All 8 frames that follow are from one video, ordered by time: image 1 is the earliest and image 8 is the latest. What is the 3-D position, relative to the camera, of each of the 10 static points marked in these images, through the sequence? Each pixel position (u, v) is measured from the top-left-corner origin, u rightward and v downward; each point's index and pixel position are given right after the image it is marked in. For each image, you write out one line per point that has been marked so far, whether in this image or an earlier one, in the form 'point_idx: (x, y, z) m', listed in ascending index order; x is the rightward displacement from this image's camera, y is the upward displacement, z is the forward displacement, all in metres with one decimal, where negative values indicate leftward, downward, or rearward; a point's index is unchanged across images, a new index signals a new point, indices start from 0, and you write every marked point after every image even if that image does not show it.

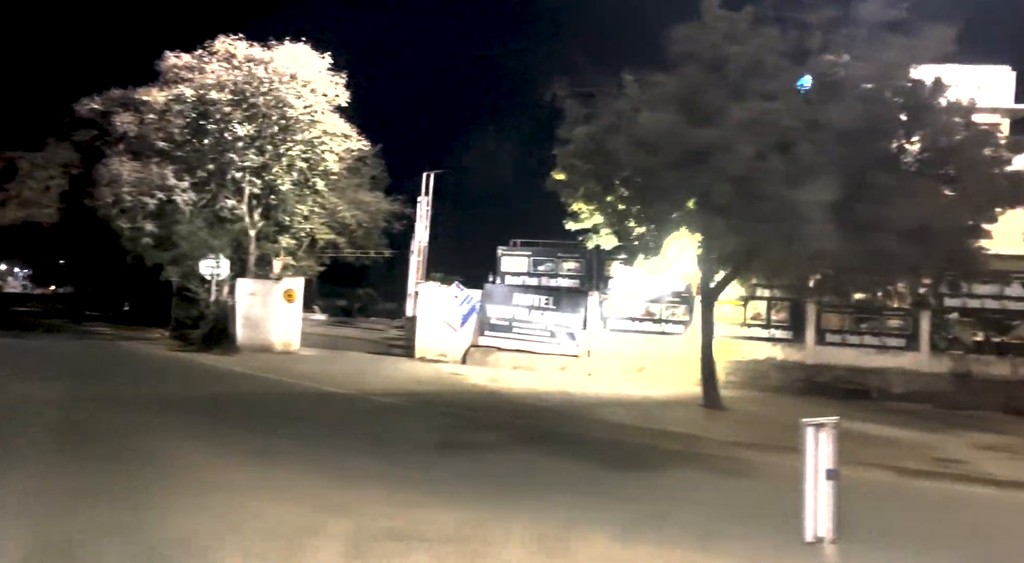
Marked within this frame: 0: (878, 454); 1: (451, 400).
0: (+5.5, -2.6, +12.7) m
1: (-1.1, -2.2, +15.4) m
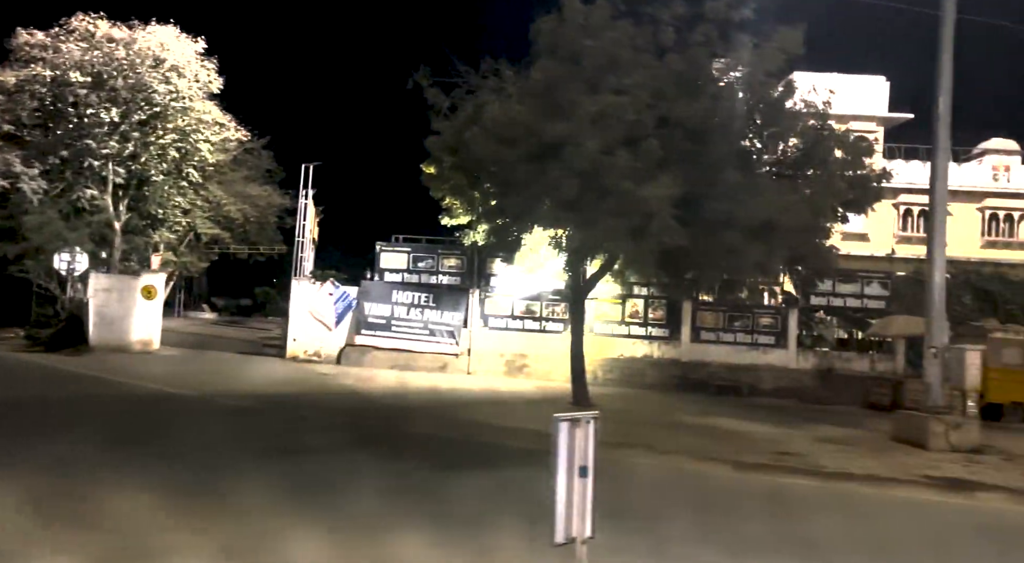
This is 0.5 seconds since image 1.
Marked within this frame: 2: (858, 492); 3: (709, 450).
0: (+3.3, -2.6, +12.9) m
1: (-3.7, -2.2, +14.9) m
2: (+4.2, -2.6, +10.3) m
3: (+2.9, -2.5, +12.3) m
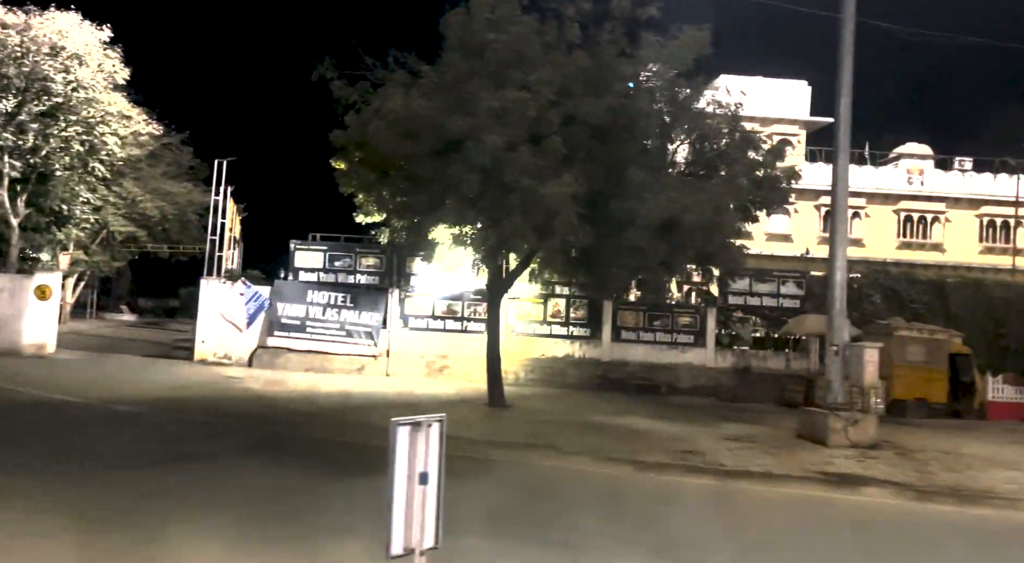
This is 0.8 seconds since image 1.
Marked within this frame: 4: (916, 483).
0: (+1.8, -2.5, +12.9) m
1: (-5.3, -2.2, +14.4) m
2: (+3.0, -2.5, +10.4) m
3: (+1.5, -2.5, +12.3) m
4: (+5.4, -2.7, +11.3) m
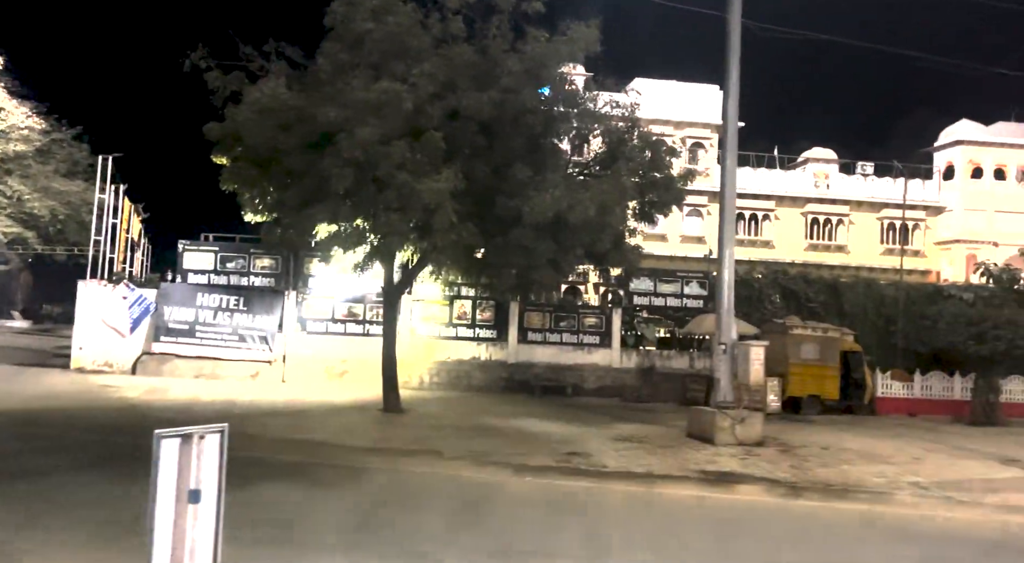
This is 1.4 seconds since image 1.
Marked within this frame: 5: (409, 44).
0: (0.0, -2.5, +12.6) m
1: (-7.1, -2.2, +13.5) m
2: (+1.4, -2.5, +10.2) m
3: (-0.2, -2.5, +12.0) m
4: (+3.7, -2.7, +11.4) m
5: (-1.5, +3.5, +12.3) m
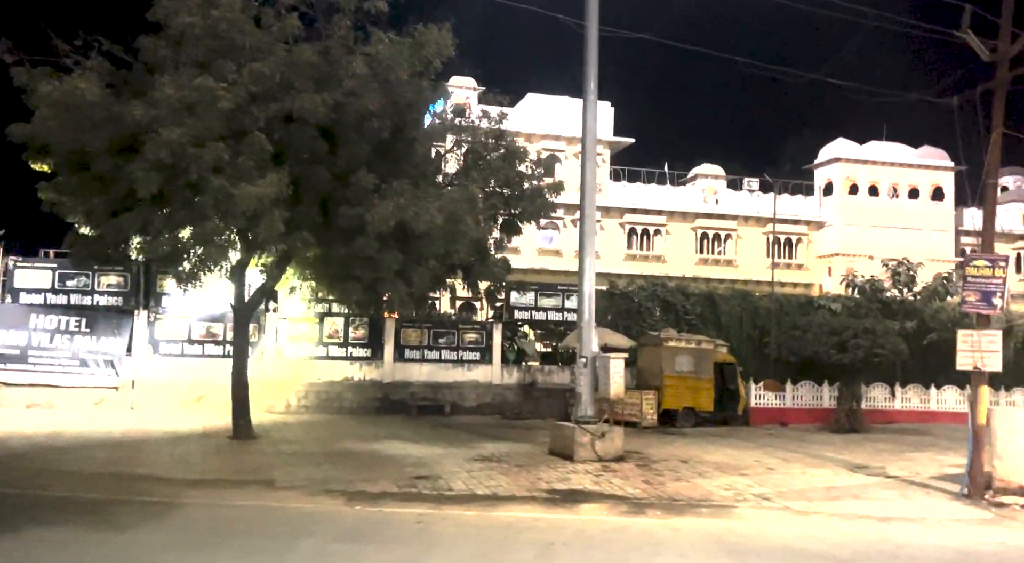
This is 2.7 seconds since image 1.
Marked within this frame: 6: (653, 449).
0: (-2.2, -2.7, +11.9) m
1: (-9.4, -2.5, +11.9) m
2: (-0.6, -2.7, +9.6) m
3: (-2.4, -2.6, +11.2) m
4: (+1.6, -2.8, +11.0) m
5: (-3.8, +3.3, +11.5) m
6: (+2.5, -3.0, +15.2) m
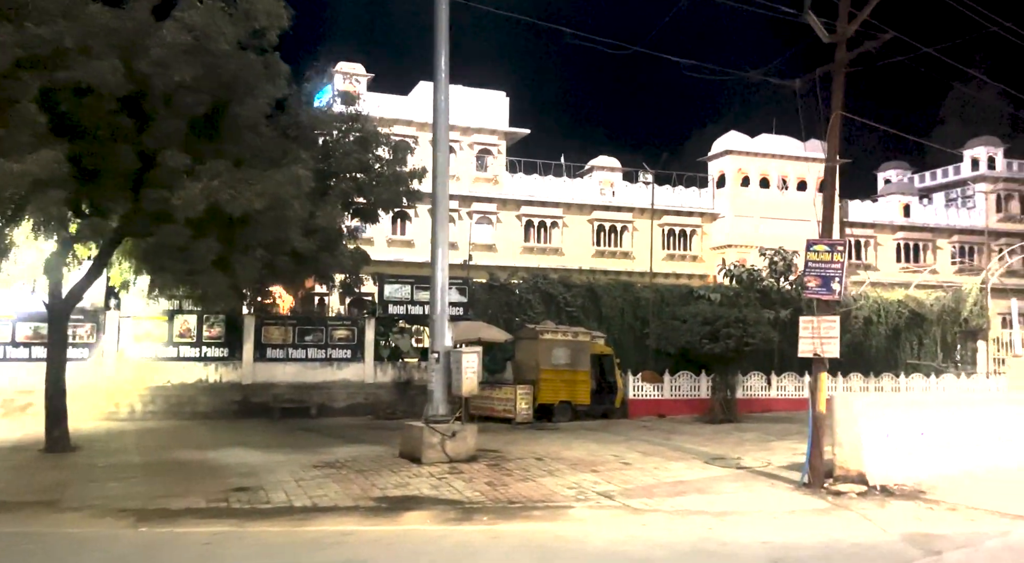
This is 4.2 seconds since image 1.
0: (-4.4, -2.7, +10.8) m
1: (-11.6, -2.5, +10.1) m
2: (-2.6, -2.6, +8.7) m
3: (-4.5, -2.6, +10.1) m
4: (-0.5, -2.7, +10.3) m
5: (-6.0, +3.3, +10.2) m
6: (0.0, -2.9, +14.6) m
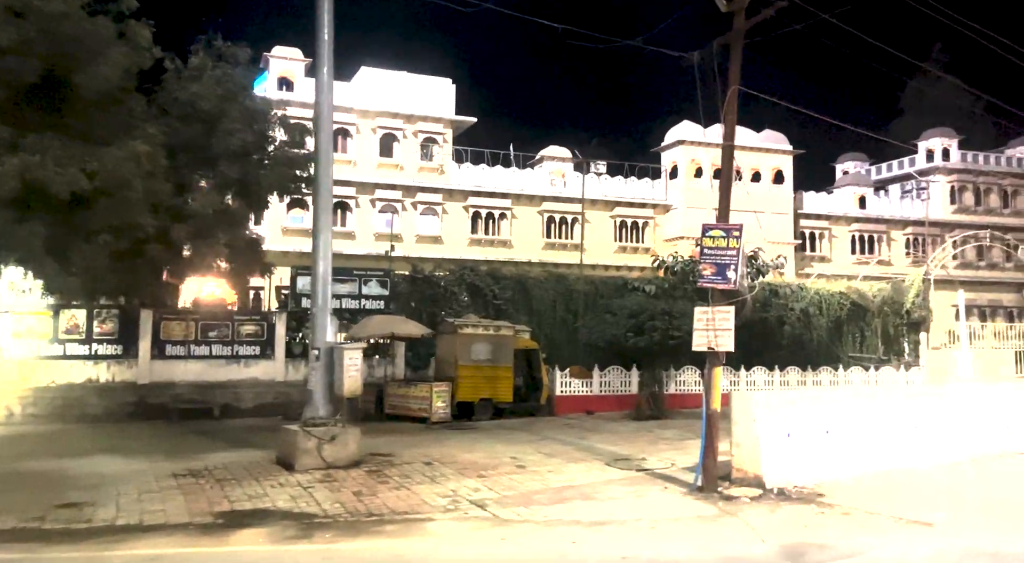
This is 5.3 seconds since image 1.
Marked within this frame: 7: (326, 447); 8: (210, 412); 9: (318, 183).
0: (-6.0, -2.6, +9.6) m
1: (-13.1, -2.4, +8.7) m
2: (-4.1, -2.5, +7.6) m
3: (-6.1, -2.5, +9.0) m
4: (-2.1, -2.6, +9.3) m
5: (-7.6, +3.4, +9.0) m
6: (-1.8, -2.7, +13.6) m
7: (-2.7, -2.4, +12.0) m
8: (-7.2, -3.1, +20.4) m
9: (-3.0, +1.5, +13.1) m
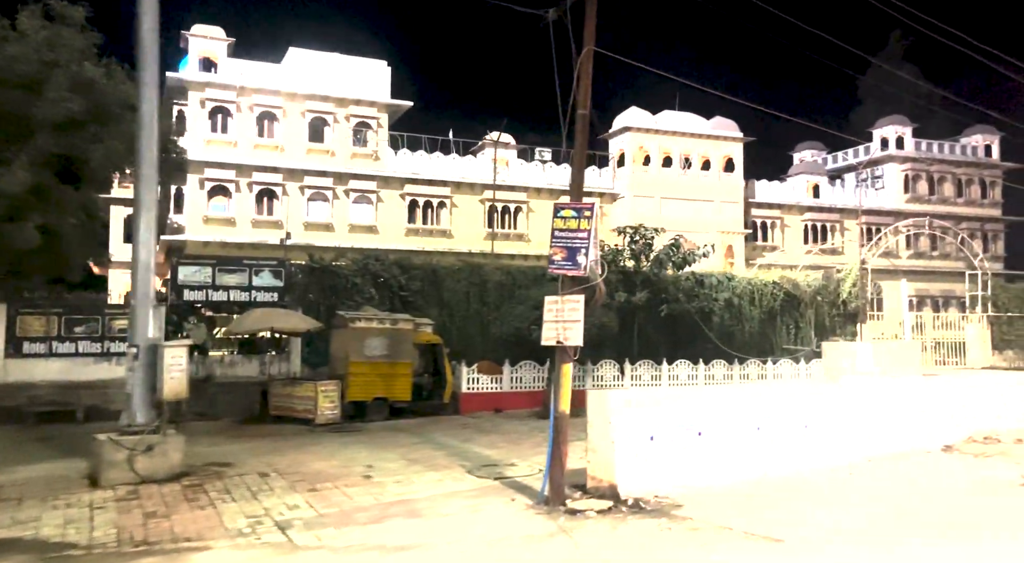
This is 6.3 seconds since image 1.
0: (-7.9, -2.4, +8.1) m
1: (-15.0, -2.4, +6.9) m
2: (-5.9, -2.4, +6.1) m
3: (-8.0, -2.4, +7.4) m
4: (-4.0, -2.5, +7.9) m
5: (-9.5, +3.5, +7.3) m
6: (-3.8, -2.6, +12.2) m
7: (-4.7, -2.2, +10.5) m
8: (-9.5, -2.9, +18.8) m
9: (-5.1, +1.6, +11.6) m
